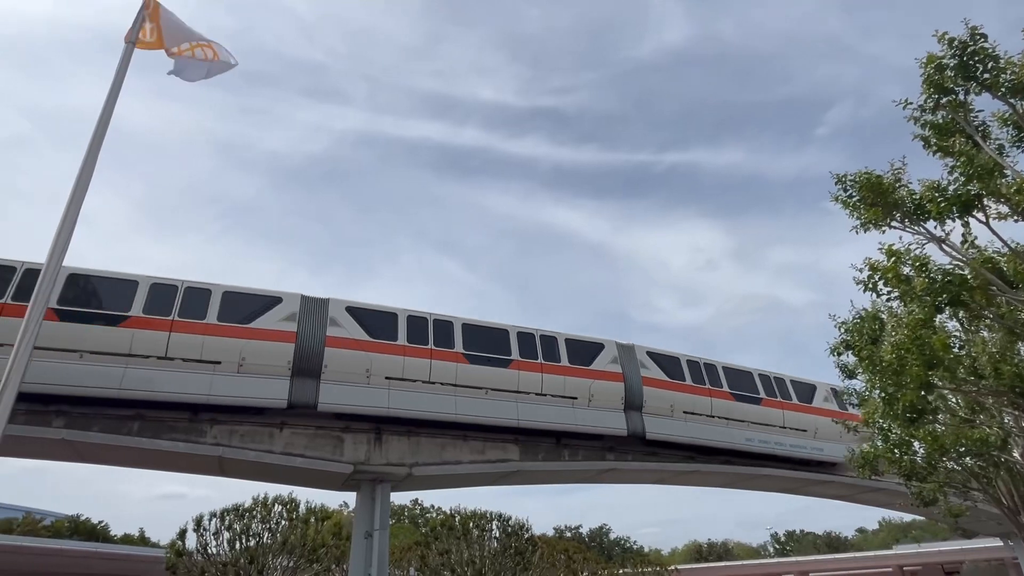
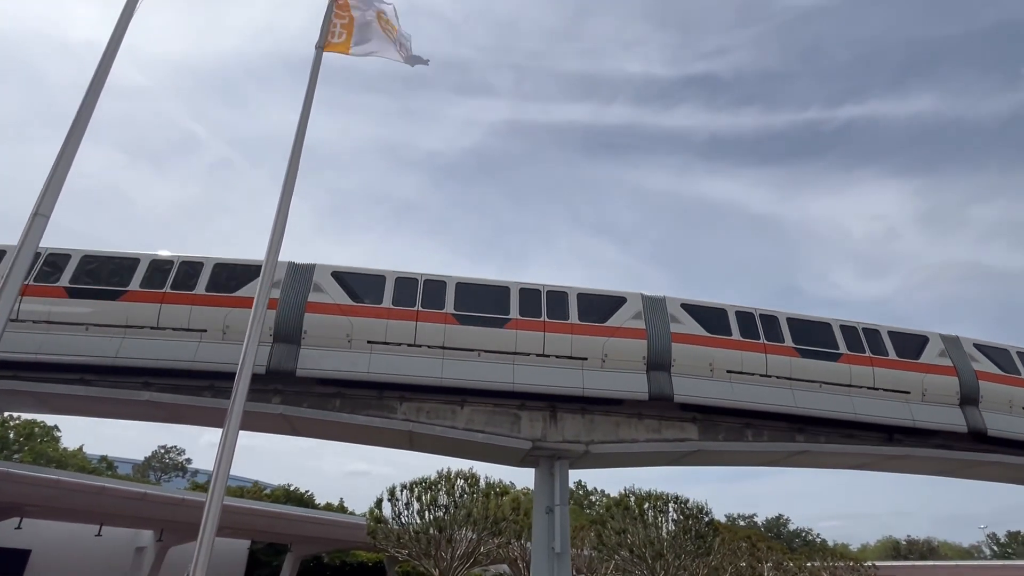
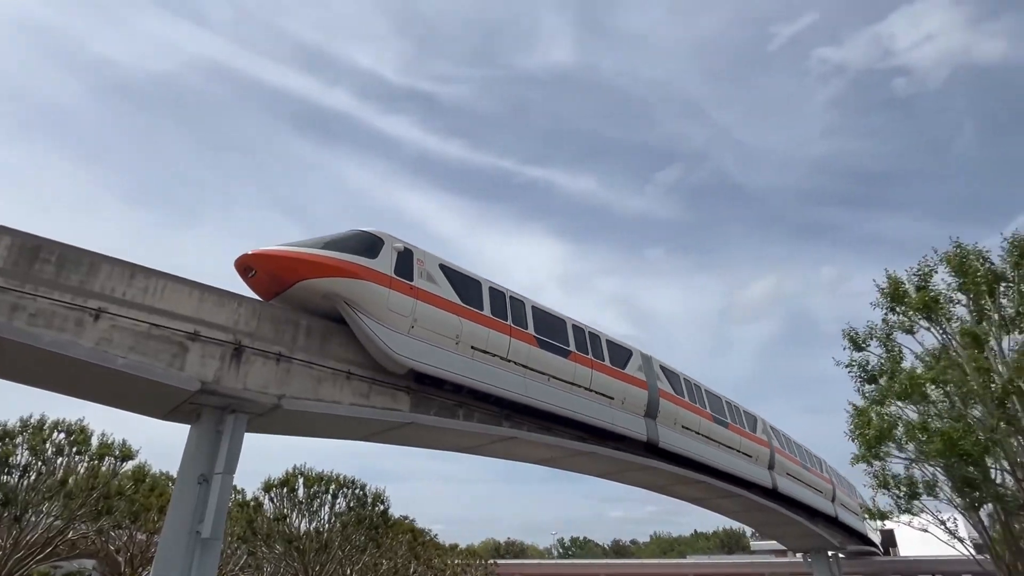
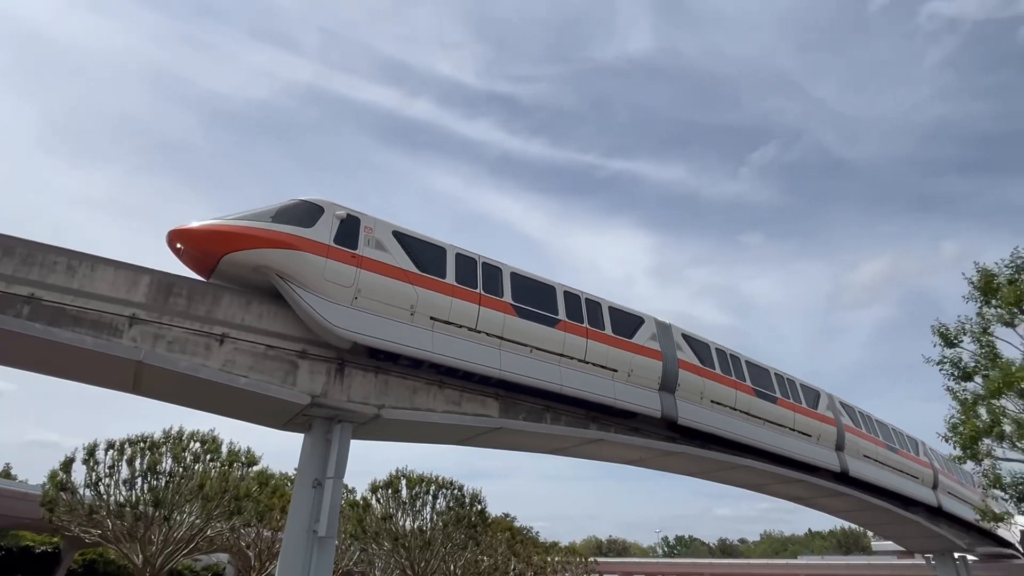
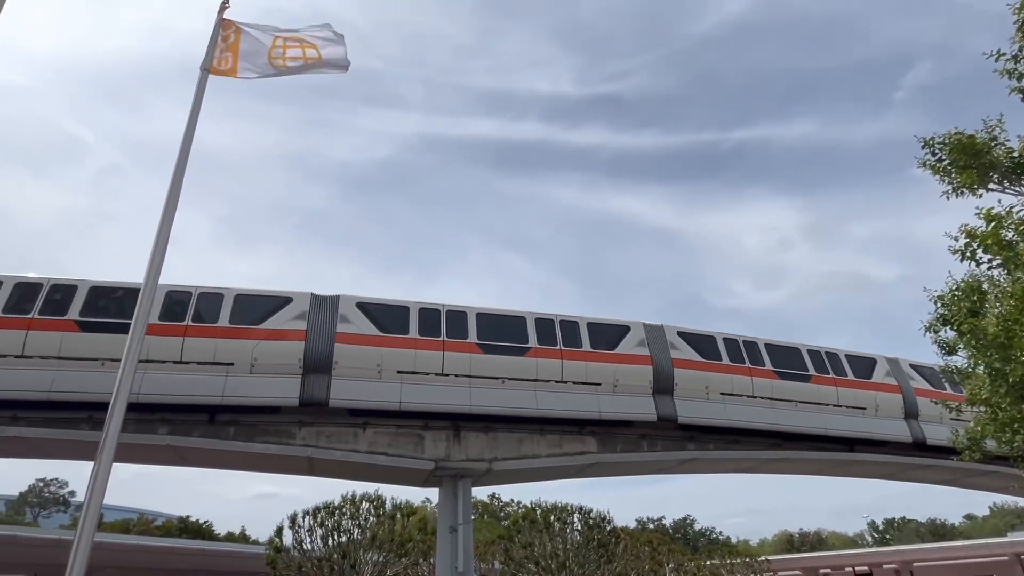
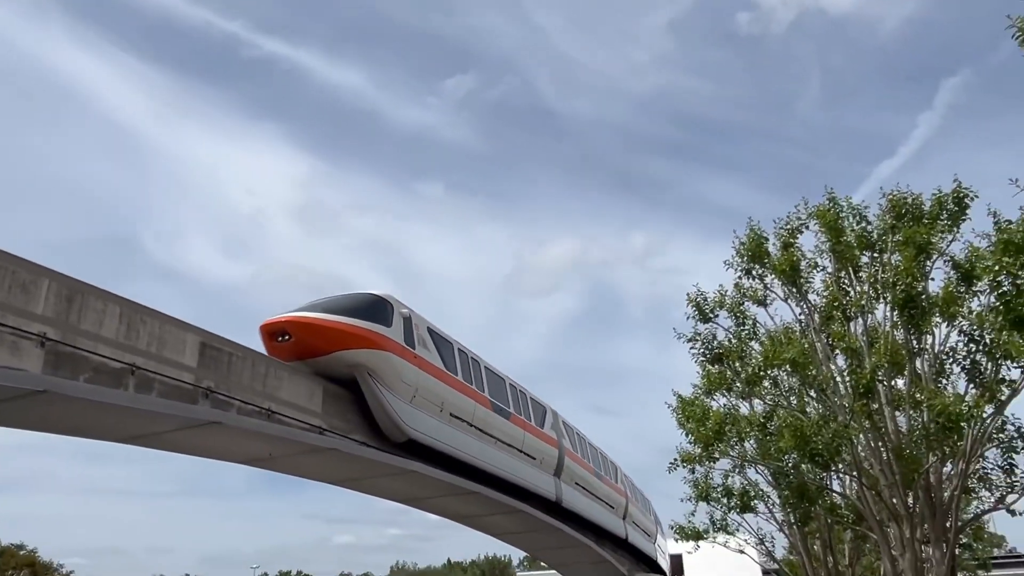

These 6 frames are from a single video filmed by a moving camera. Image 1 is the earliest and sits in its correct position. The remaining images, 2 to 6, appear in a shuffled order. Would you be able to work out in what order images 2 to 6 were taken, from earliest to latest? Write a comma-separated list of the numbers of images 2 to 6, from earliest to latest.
5, 2, 4, 3, 6
